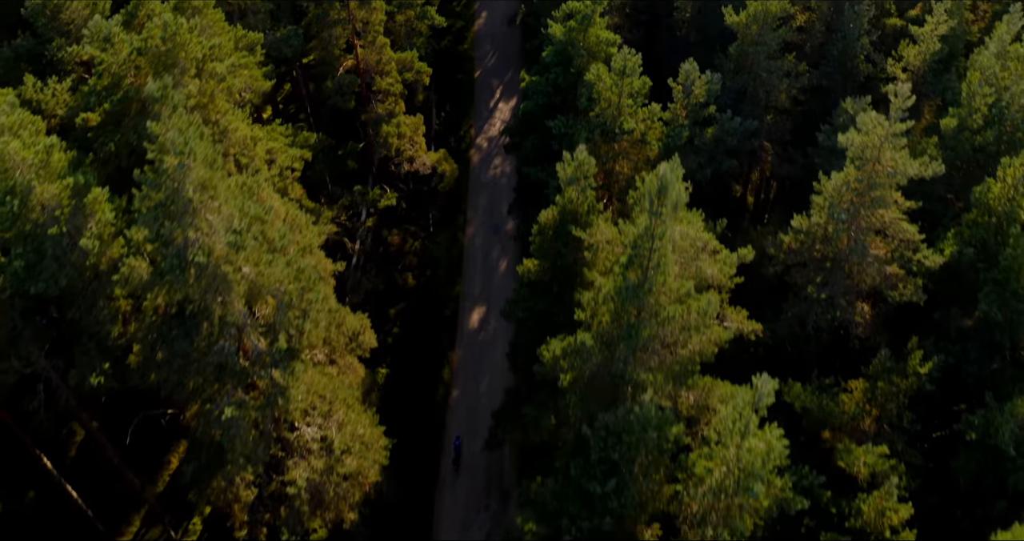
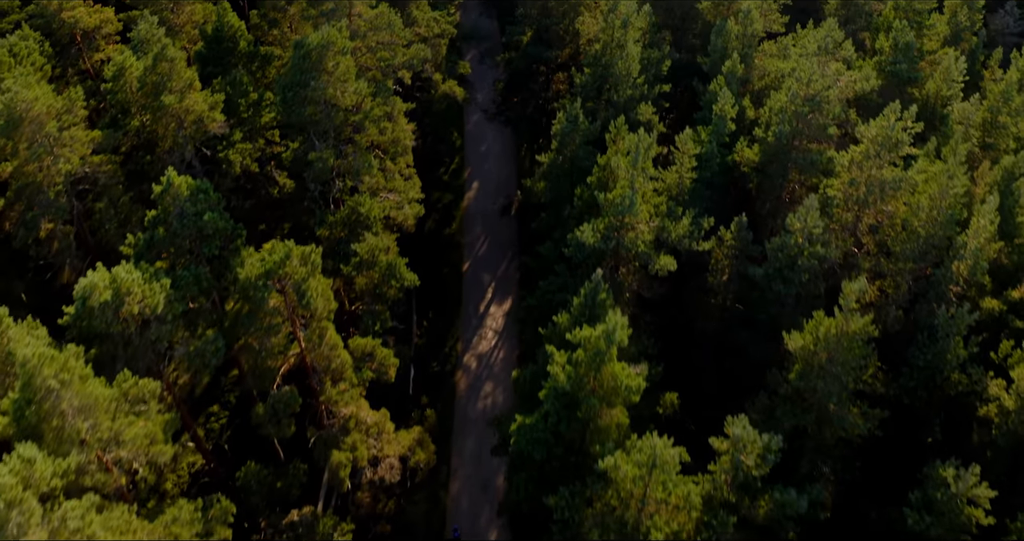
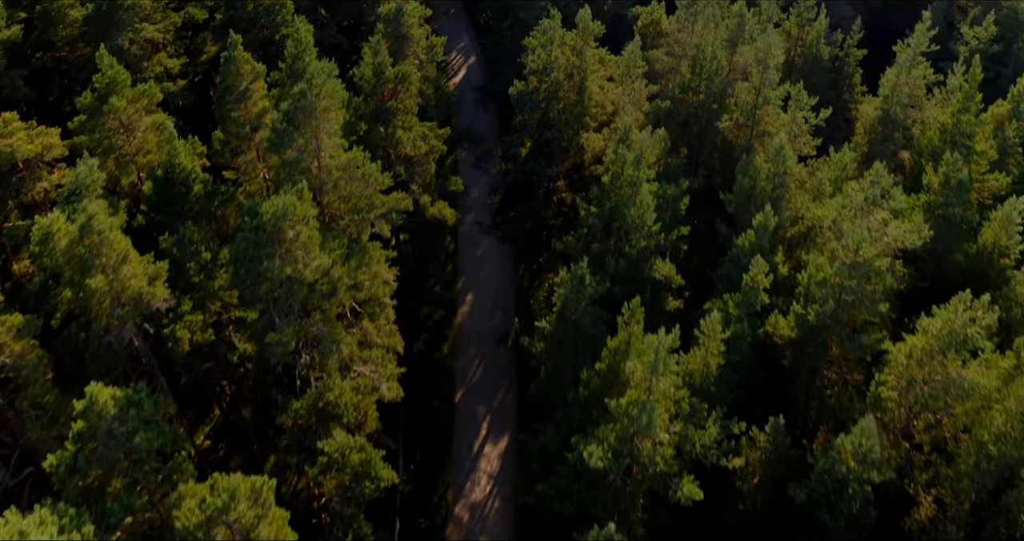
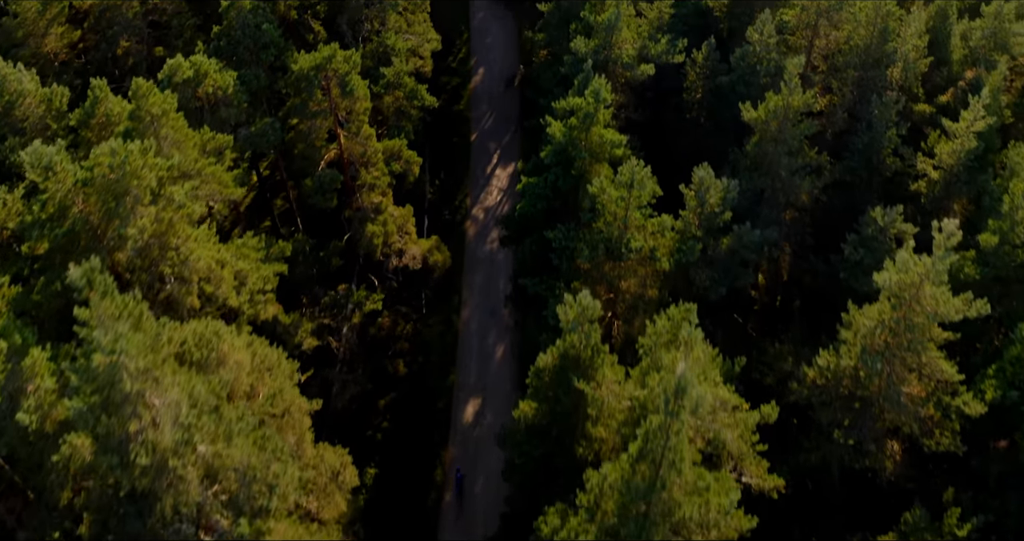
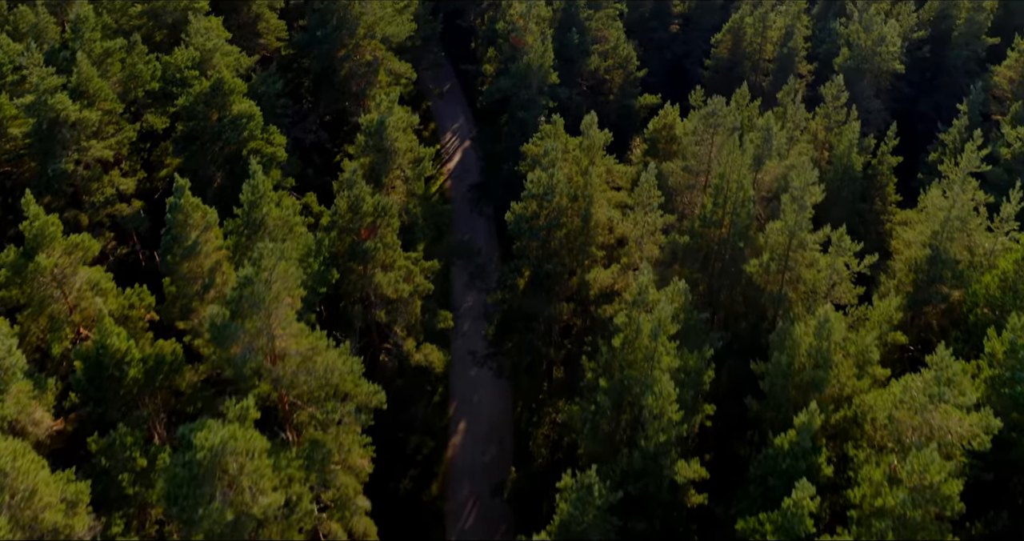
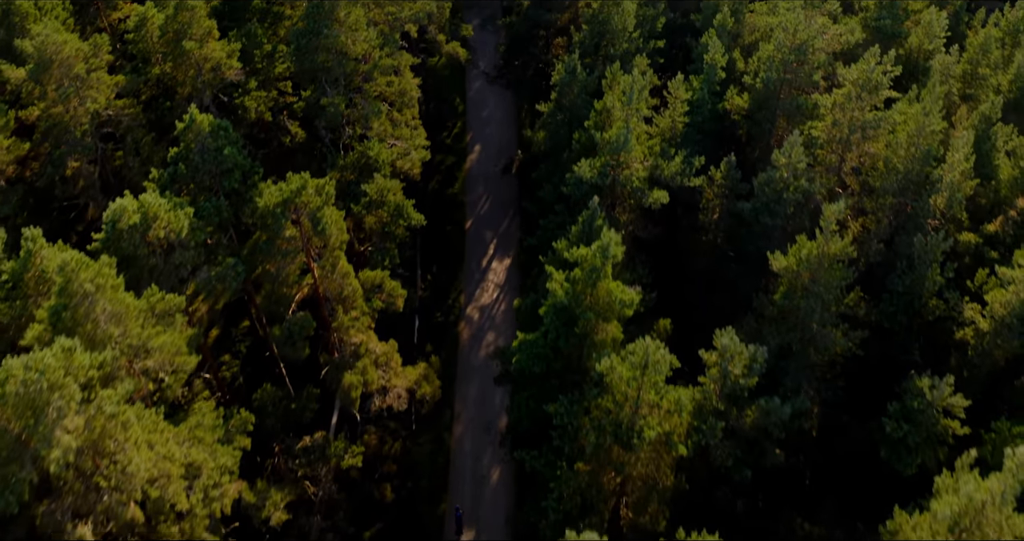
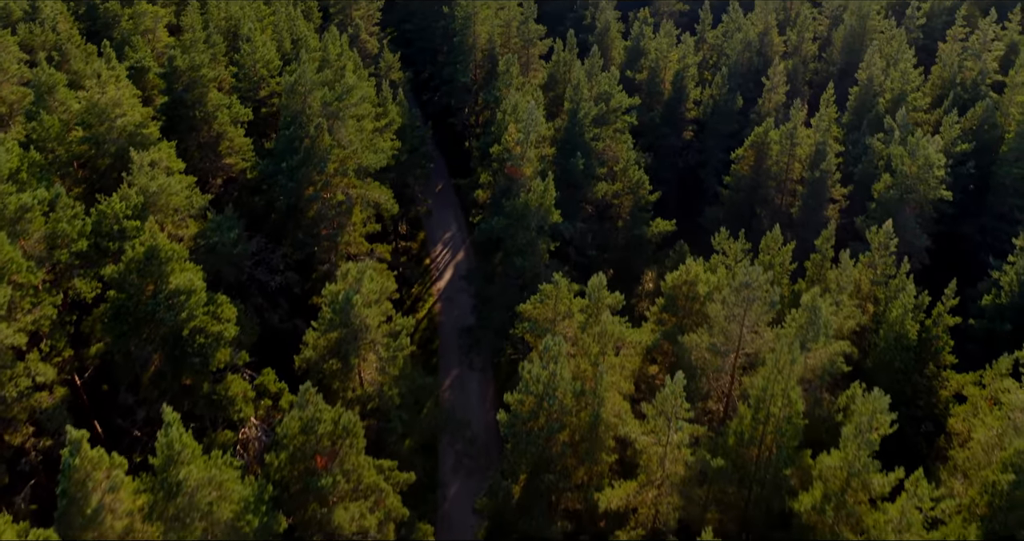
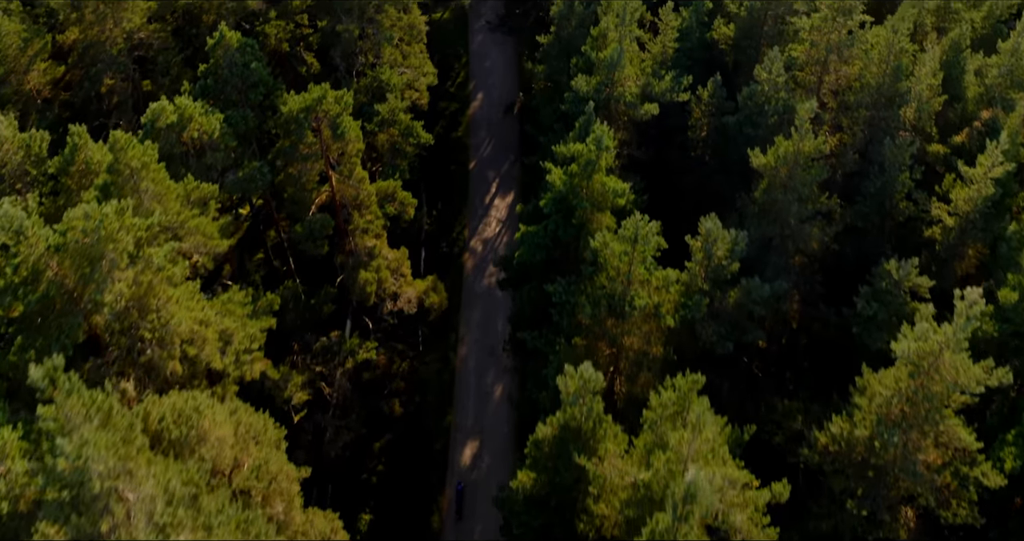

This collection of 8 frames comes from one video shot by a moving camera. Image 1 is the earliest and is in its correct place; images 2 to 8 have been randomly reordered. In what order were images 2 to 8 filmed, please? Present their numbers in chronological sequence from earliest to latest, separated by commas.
4, 8, 6, 2, 3, 5, 7
